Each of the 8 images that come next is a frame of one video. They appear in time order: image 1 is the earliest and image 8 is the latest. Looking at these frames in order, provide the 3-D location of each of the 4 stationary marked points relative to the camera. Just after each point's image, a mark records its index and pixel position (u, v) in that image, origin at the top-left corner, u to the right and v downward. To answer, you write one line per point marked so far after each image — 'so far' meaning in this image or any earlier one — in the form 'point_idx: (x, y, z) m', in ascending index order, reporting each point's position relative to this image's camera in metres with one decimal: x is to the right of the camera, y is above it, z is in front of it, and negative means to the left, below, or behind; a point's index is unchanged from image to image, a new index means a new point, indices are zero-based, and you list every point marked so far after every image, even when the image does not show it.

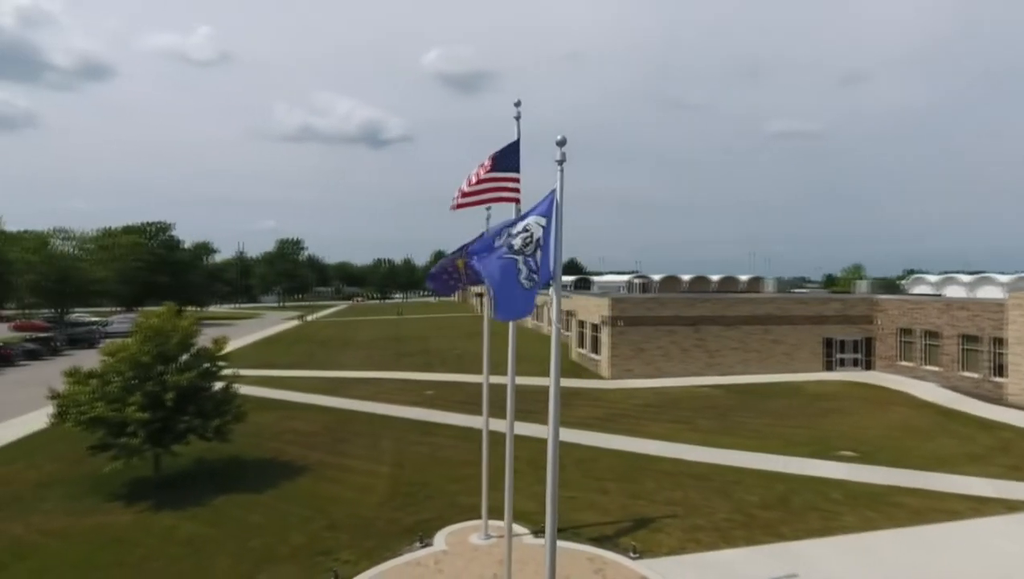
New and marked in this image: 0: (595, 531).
0: (+1.7, -4.9, +12.9) m
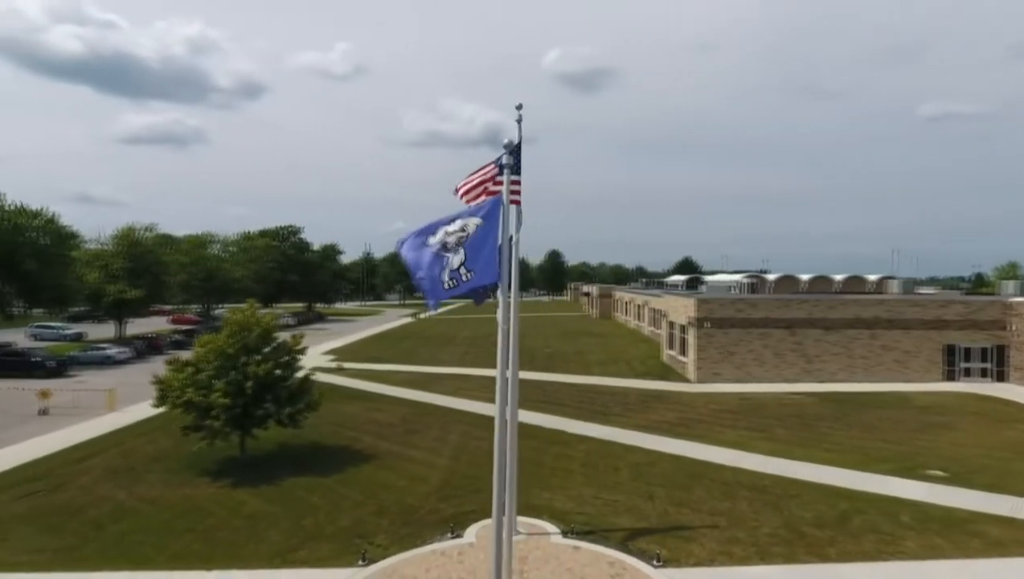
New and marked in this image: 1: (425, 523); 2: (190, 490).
0: (+2.3, -4.9, +12.7) m
1: (-1.9, -5.0, +13.6) m
2: (-8.2, -5.1, +16.2) m
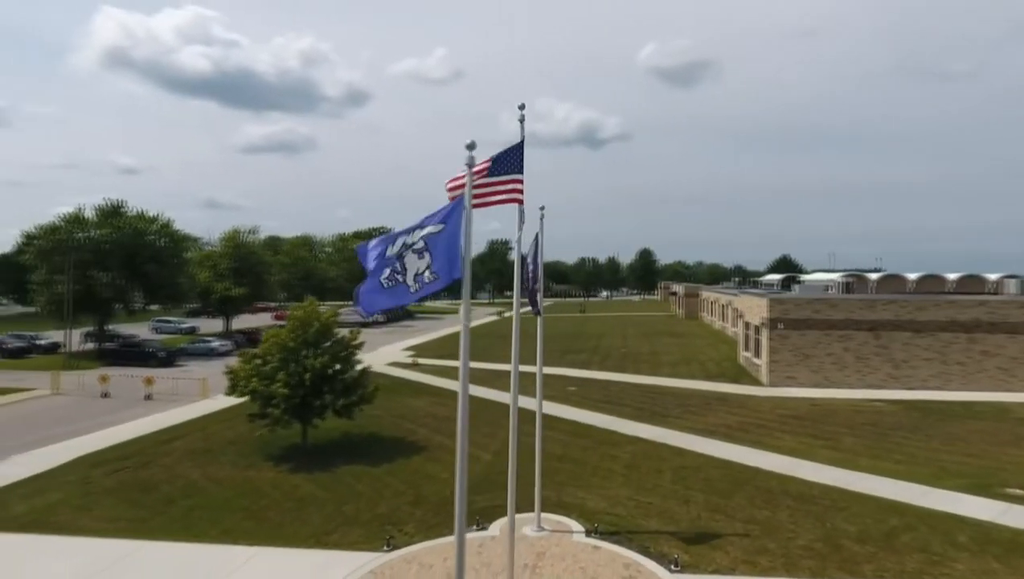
0: (+2.7, -4.9, +12.4) m
1: (-1.3, -4.9, +14.0) m
2: (-7.1, -5.0, +17.5) m
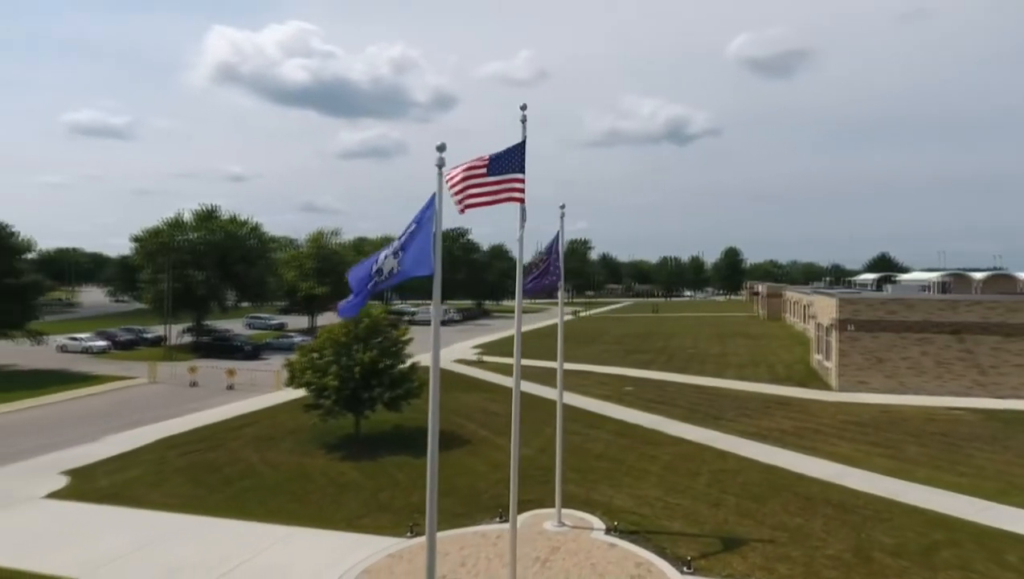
0: (+3.0, -4.8, +12.3) m
1: (-0.7, -4.9, +14.3) m
2: (-6.0, -4.9, +18.6) m
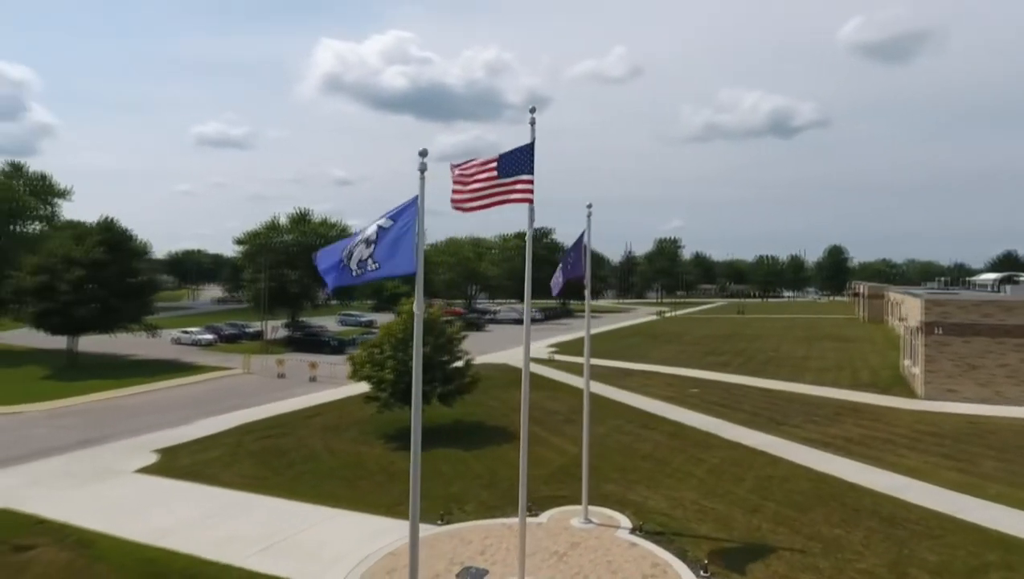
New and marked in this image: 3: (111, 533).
0: (+3.4, -4.8, +12.1) m
1: (+0.1, -4.8, +14.7) m
2: (-4.5, -4.9, +19.7) m
3: (-8.5, -5.1, +13.5) m
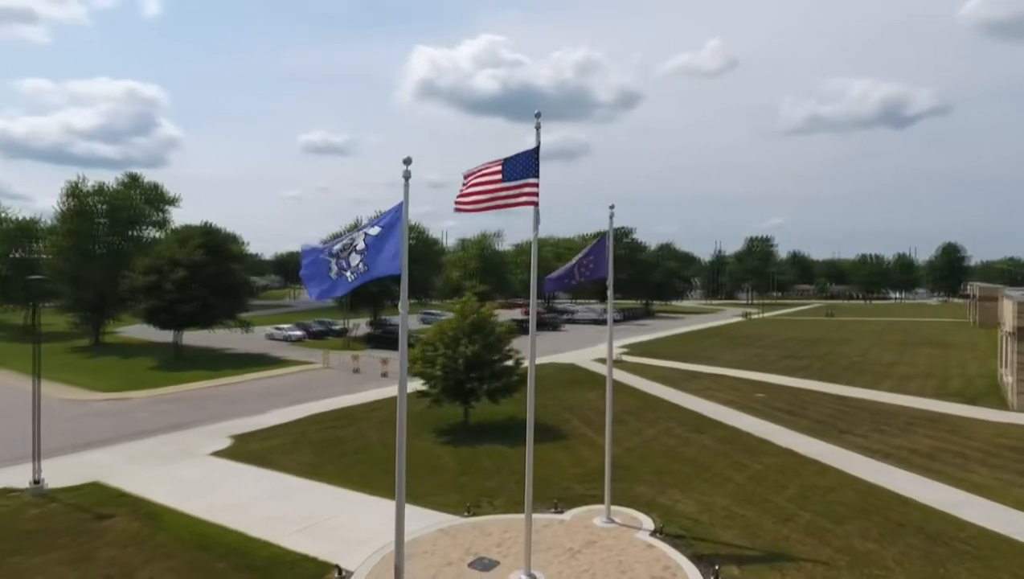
0: (+3.7, -4.8, +11.9) m
1: (+0.8, -4.9, +14.9) m
2: (-3.1, -4.8, +20.5) m
3: (-7.9, -5.1, +14.9) m
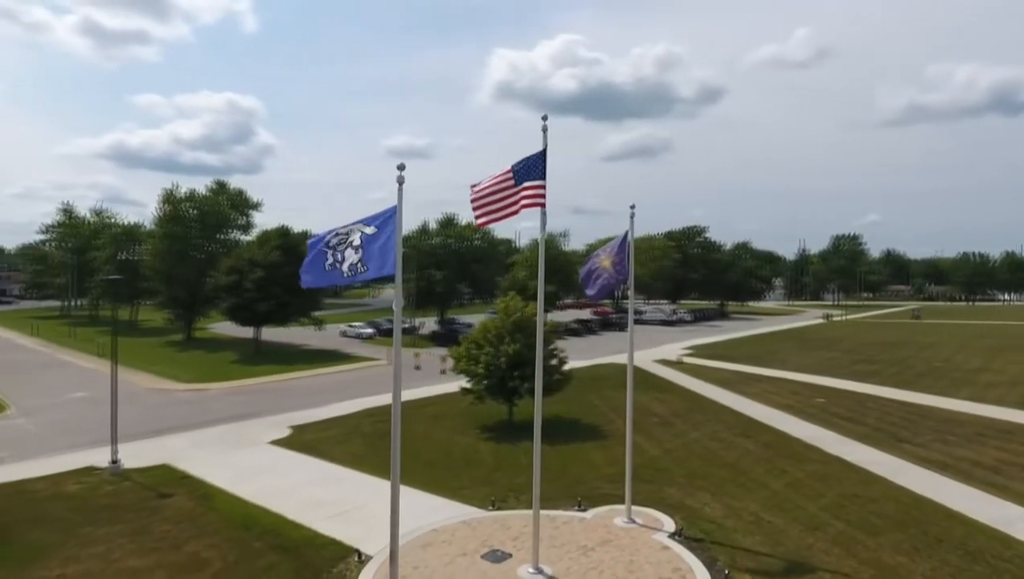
0: (+4.0, -4.8, +11.6) m
1: (+1.4, -4.8, +15.0) m
2: (-1.7, -4.8, +21.1) m
3: (-7.2, -5.1, +16.1) m
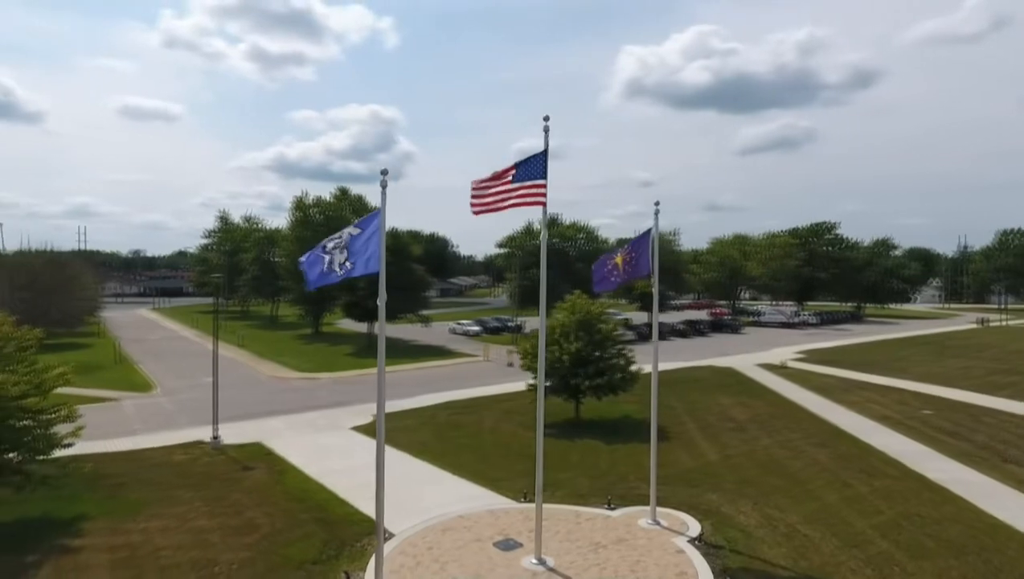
0: (+4.1, -4.8, +11.1) m
1: (+2.3, -4.8, +15.0) m
2: (+0.4, -4.8, +21.5) m
3: (-5.9, -5.0, +17.8) m
